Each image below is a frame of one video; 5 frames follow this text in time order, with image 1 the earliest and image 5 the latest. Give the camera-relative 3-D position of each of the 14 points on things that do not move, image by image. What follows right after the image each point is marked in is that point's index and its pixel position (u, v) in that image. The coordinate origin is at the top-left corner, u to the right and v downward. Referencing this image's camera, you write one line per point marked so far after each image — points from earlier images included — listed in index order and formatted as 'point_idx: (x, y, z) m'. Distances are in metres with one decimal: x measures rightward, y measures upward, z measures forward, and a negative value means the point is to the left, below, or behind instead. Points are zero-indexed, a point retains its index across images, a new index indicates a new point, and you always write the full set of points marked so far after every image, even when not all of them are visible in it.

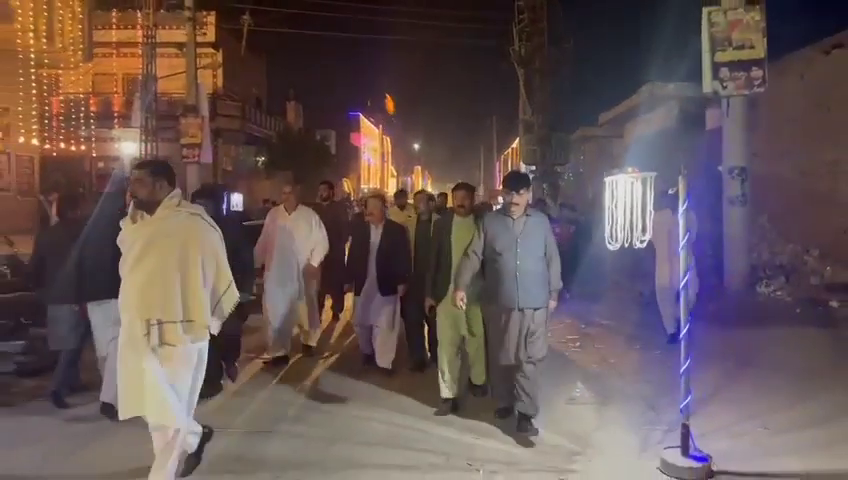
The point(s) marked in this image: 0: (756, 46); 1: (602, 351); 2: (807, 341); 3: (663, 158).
0: (+4.2, +2.4, +10.6) m
1: (+1.9, -1.2, +9.4) m
2: (+4.4, -1.2, +9.8) m
3: (+5.3, +1.9, +19.3) m
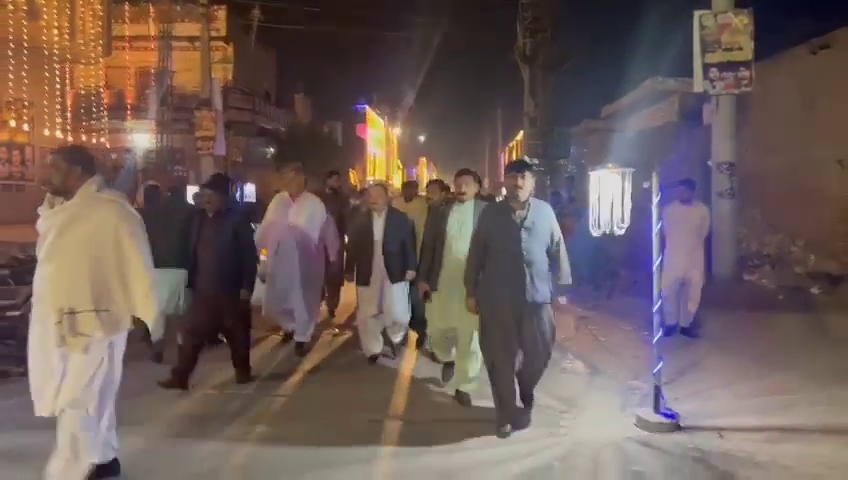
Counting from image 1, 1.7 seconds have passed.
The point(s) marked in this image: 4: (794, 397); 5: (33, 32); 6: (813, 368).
0: (+4.3, +2.6, +11.3) m
1: (+2.0, -1.1, +10.1) m
2: (+4.5, -1.1, +10.6) m
3: (+5.5, +2.1, +20.1) m
4: (+2.9, -1.2, +6.7) m
5: (-7.9, +4.2, +17.4) m
6: (+3.7, -1.2, +8.1) m
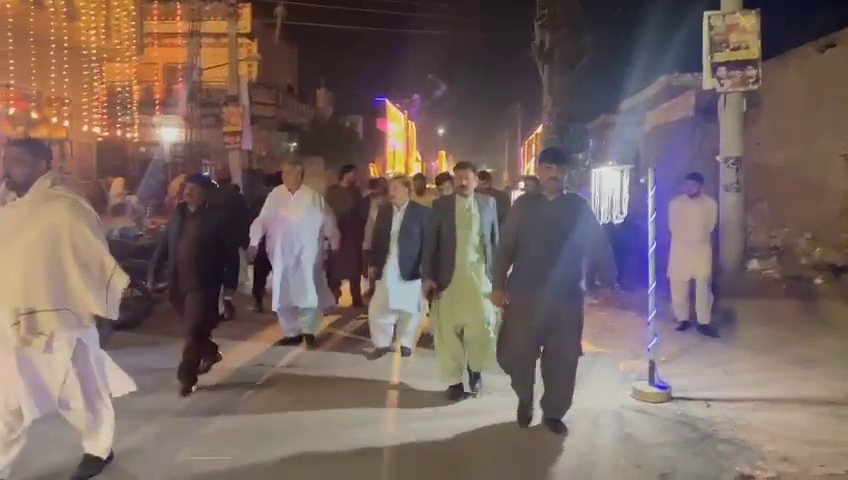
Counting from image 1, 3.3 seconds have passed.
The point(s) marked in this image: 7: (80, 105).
0: (+4.5, +2.7, +11.9) m
1: (+2.3, -1.0, +10.8) m
2: (+4.7, -0.9, +11.2) m
3: (+6.0, +2.3, +20.6) m
4: (+3.1, -1.2, +7.4) m
5: (-7.5, +4.4, +18.3) m
6: (+3.9, -1.1, +8.7) m
7: (-7.5, +3.0, +18.7) m
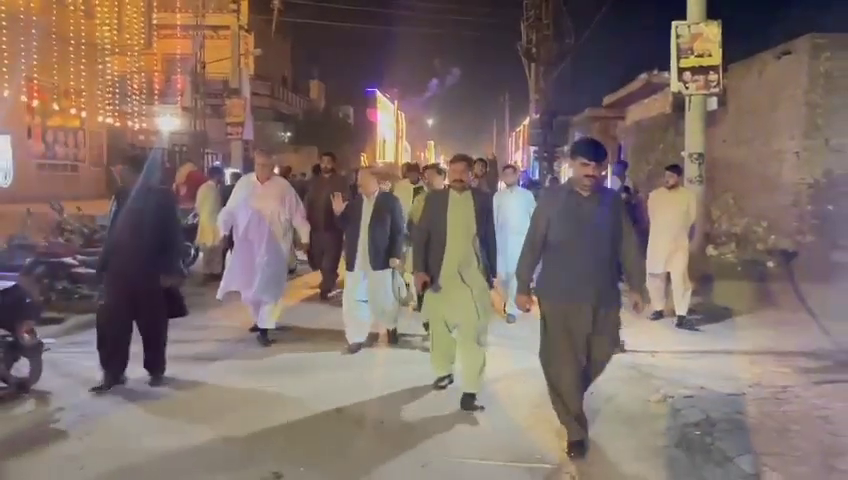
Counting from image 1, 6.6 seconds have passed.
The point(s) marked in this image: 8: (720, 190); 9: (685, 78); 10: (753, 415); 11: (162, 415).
0: (+4.5, +2.9, +13.3) m
1: (+2.2, -0.8, +12.3) m
2: (+4.6, -0.8, +12.7) m
3: (+5.8, +2.6, +22.1) m
4: (+3.0, -1.0, +8.9) m
5: (-7.6, +4.8, +19.5) m
6: (+3.8, -1.0, +10.2) m
7: (-7.7, +3.4, +20.0) m
8: (+6.0, +1.0, +17.3) m
9: (+4.1, +2.5, +13.4) m
10: (+2.2, -1.2, +5.6) m
11: (-2.0, -1.4, +6.7) m
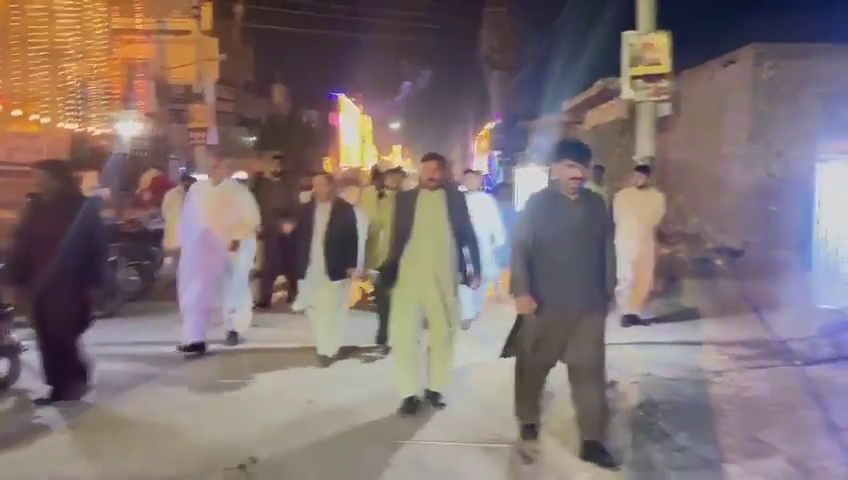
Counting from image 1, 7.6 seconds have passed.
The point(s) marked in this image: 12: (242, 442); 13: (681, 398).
0: (+3.9, +2.9, +14.0) m
1: (+1.7, -0.8, +12.8) m
2: (+4.1, -0.7, +13.3) m
3: (+4.8, +2.5, +22.8) m
4: (+2.7, -1.0, +9.4) m
5: (-8.5, +4.7, +19.6) m
6: (+3.4, -0.9, +10.8) m
7: (-8.6, +3.2, +20.1) m
8: (+5.2, +1.0, +18.0) m
9: (+3.5, +2.5, +14.0) m
10: (+1.9, -1.1, +6.1) m
11: (-2.3, -1.4, +7.1) m
12: (-1.4, -1.5, +6.3) m
13: (+1.9, -1.1, +6.2) m
